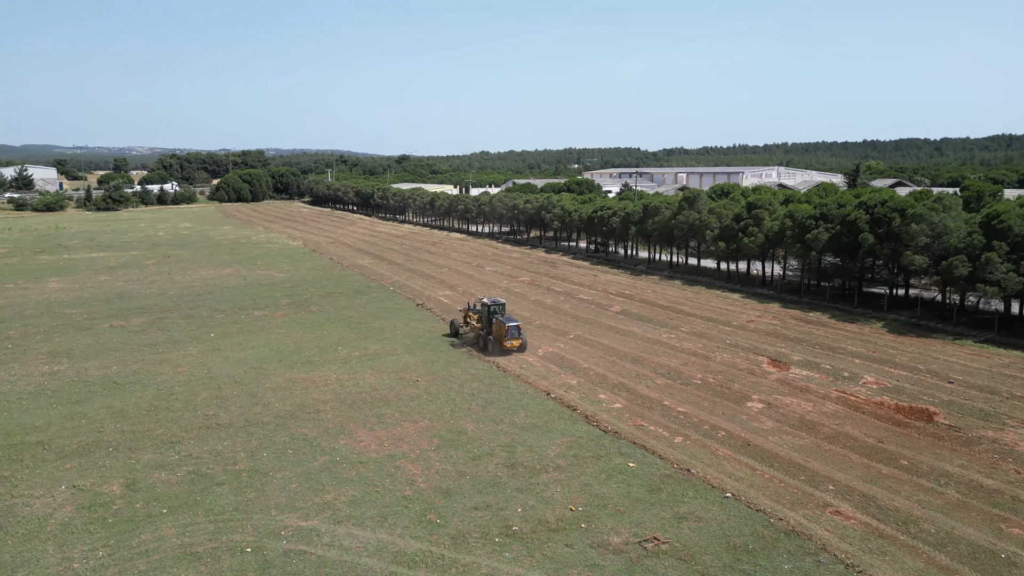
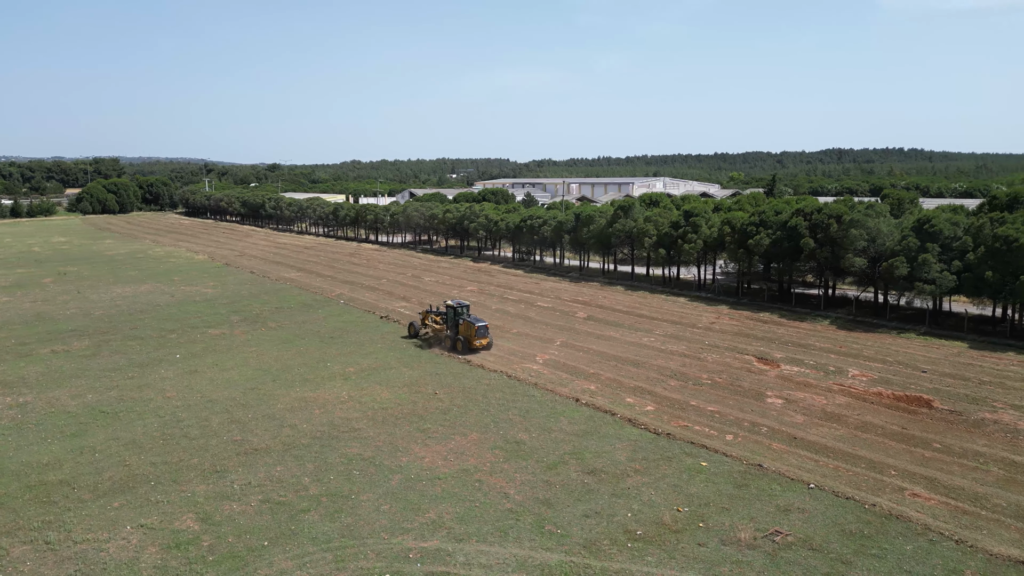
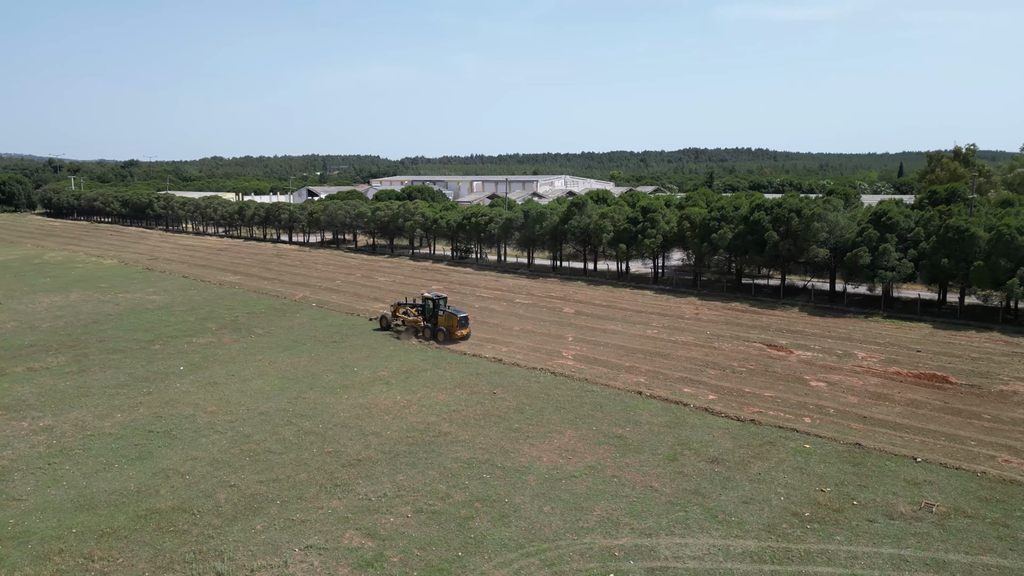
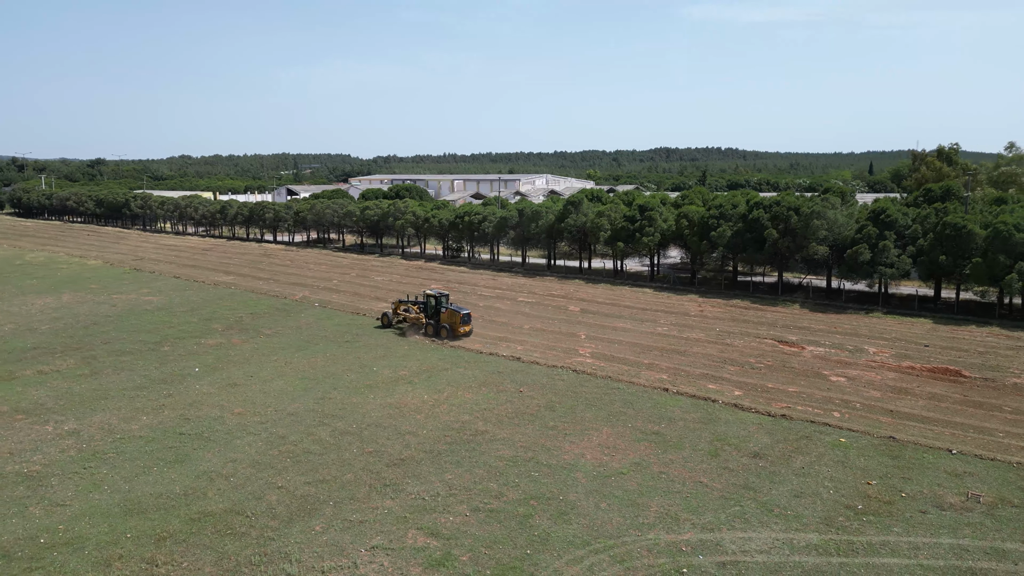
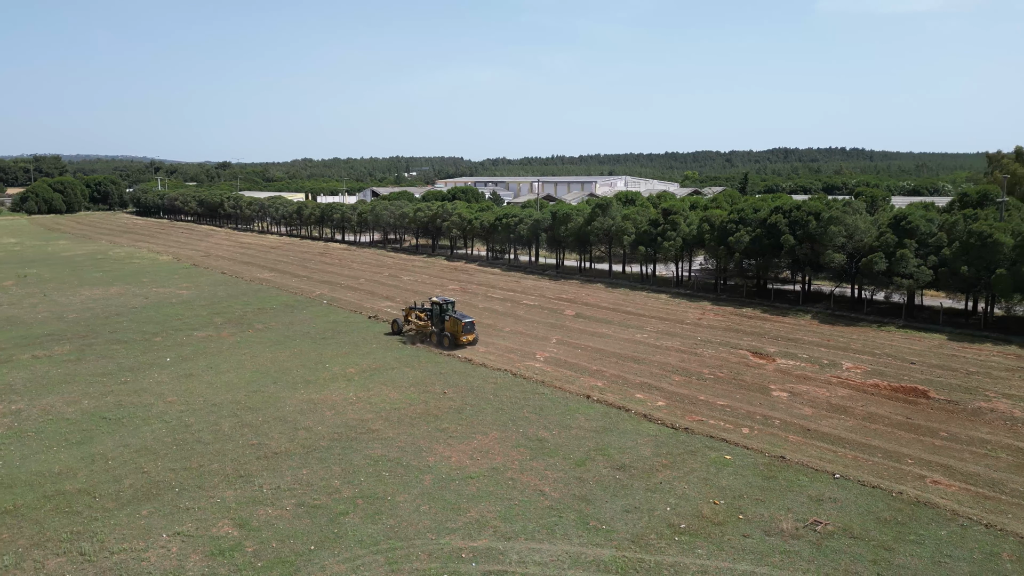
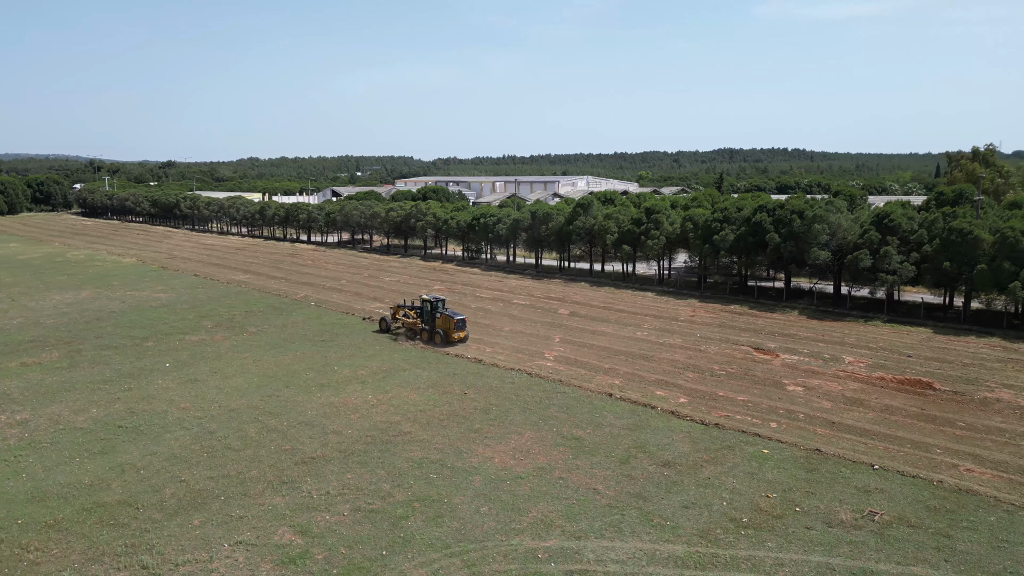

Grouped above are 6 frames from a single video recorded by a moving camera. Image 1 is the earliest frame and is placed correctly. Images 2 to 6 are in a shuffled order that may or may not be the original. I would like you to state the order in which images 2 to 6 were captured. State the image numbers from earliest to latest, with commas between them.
2, 5, 6, 3, 4
